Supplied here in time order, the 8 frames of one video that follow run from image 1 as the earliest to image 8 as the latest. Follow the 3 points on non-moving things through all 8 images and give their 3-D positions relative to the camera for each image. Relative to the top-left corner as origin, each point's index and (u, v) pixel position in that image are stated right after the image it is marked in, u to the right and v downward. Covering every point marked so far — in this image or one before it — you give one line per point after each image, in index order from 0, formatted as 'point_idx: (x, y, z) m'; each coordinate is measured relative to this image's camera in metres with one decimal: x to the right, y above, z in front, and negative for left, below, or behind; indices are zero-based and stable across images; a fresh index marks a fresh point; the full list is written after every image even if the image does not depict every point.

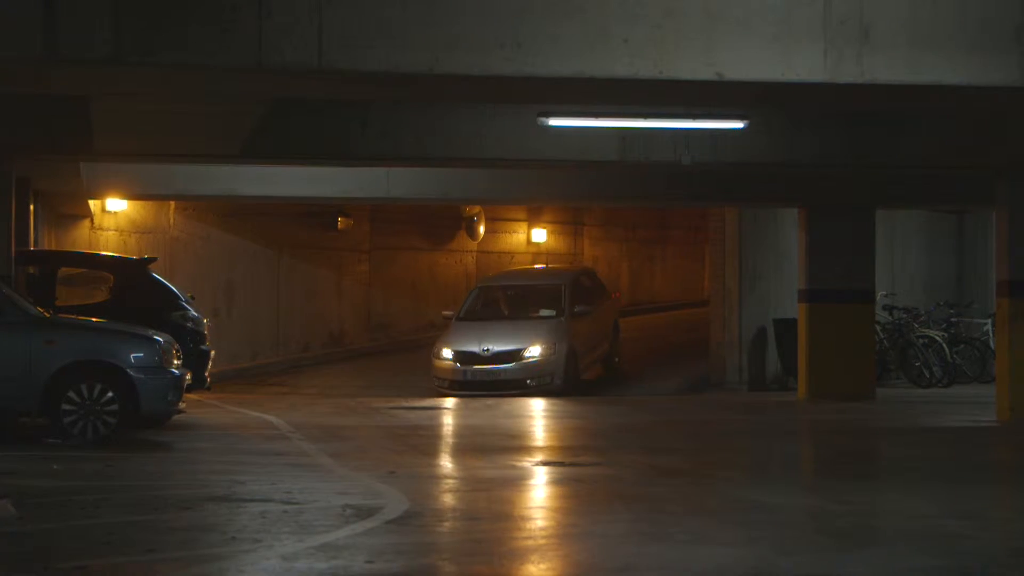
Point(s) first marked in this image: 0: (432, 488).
0: (-0.7, -1.3, +9.4) m
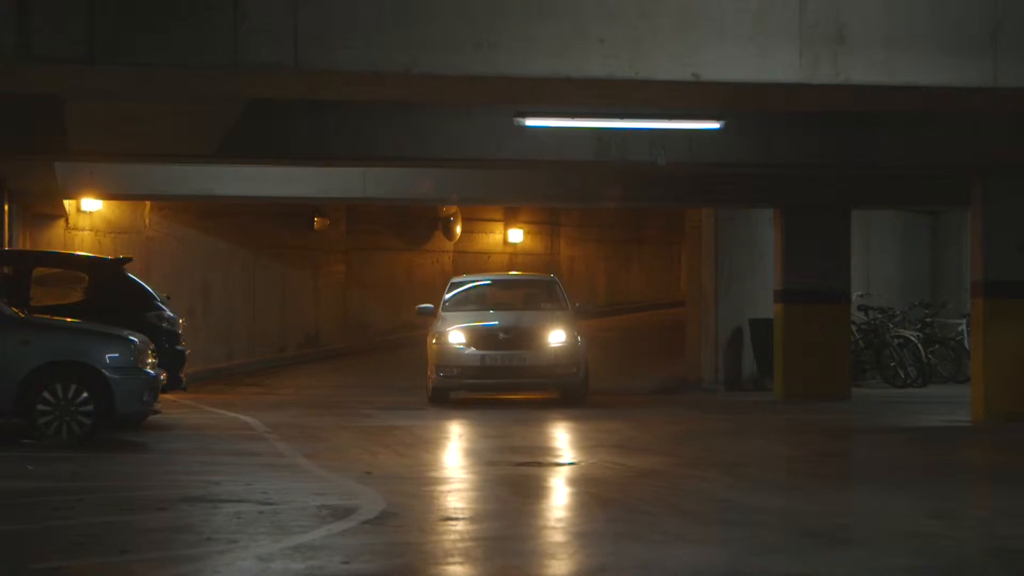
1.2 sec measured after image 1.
0: (-0.8, -1.3, +9.3) m
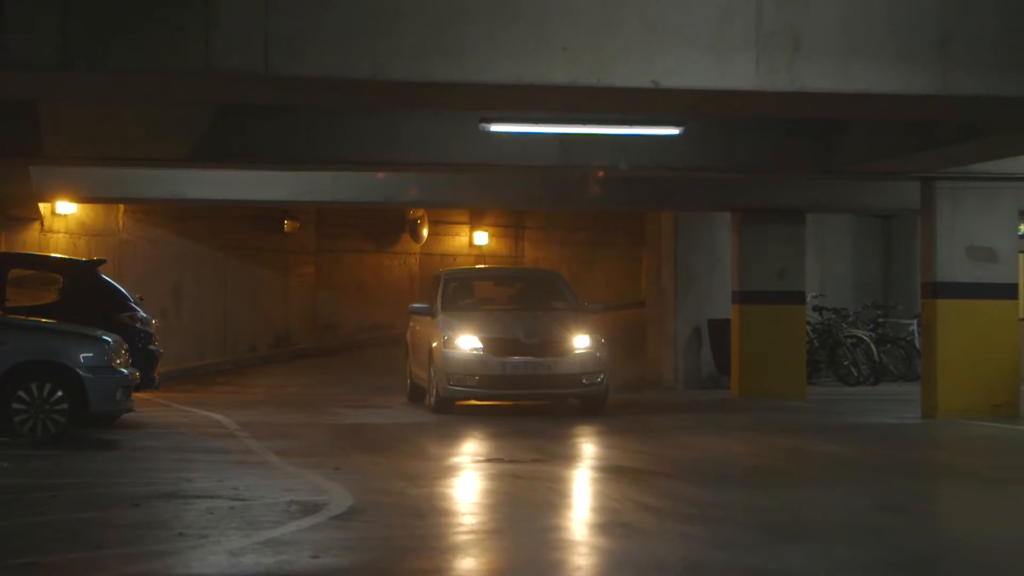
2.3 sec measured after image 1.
0: (-1.1, -1.4, +9.5) m
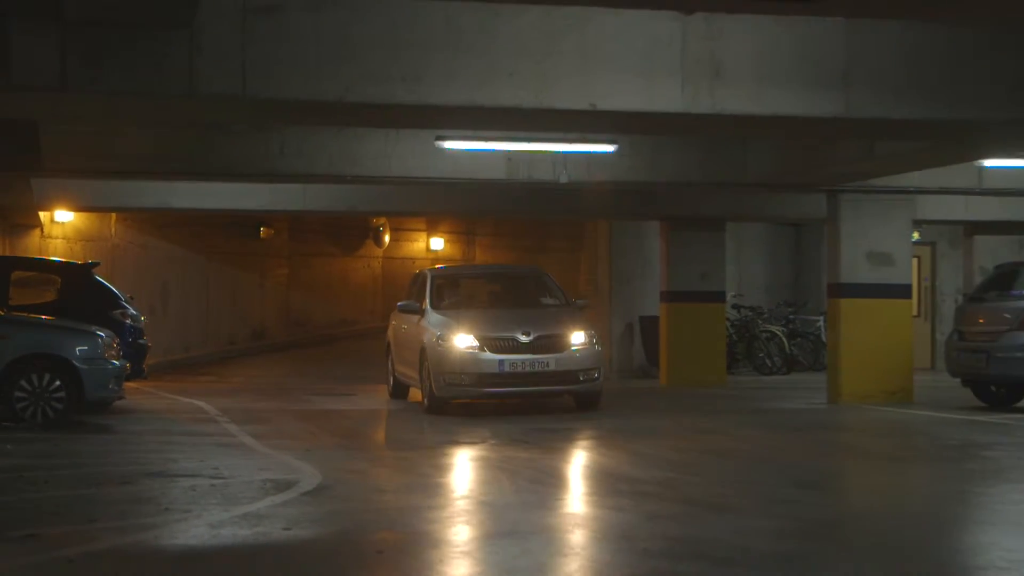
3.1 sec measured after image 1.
0: (-1.4, -1.4, +10.6) m
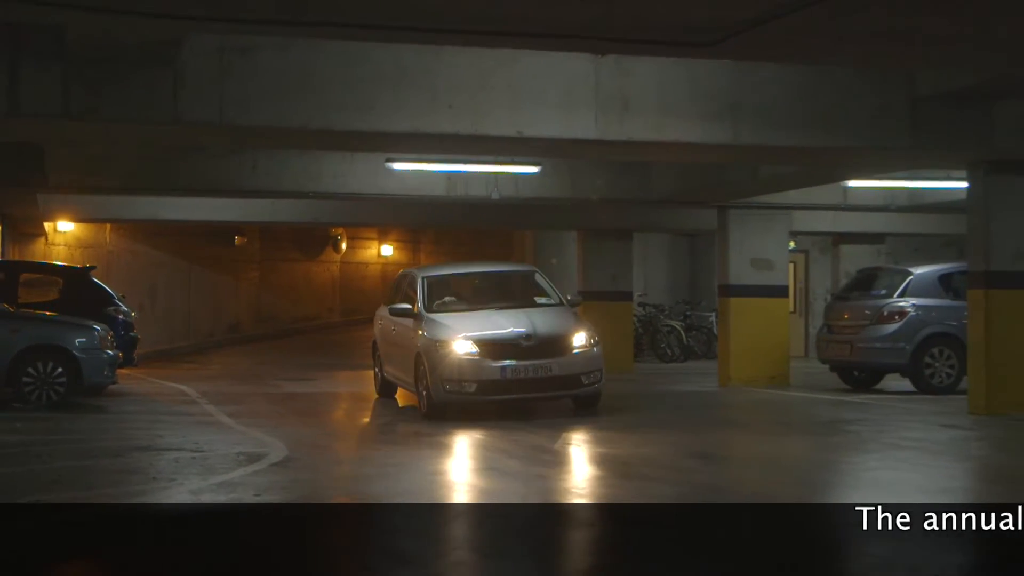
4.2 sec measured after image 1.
0: (-2.0, -1.4, +12.3) m
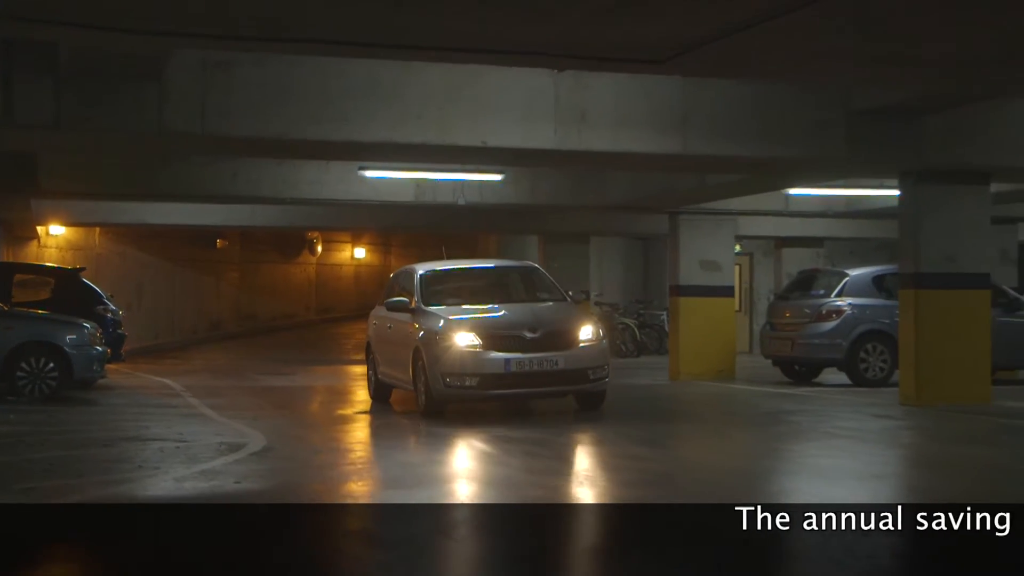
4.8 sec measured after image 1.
0: (-2.3, -1.4, +13.0) m
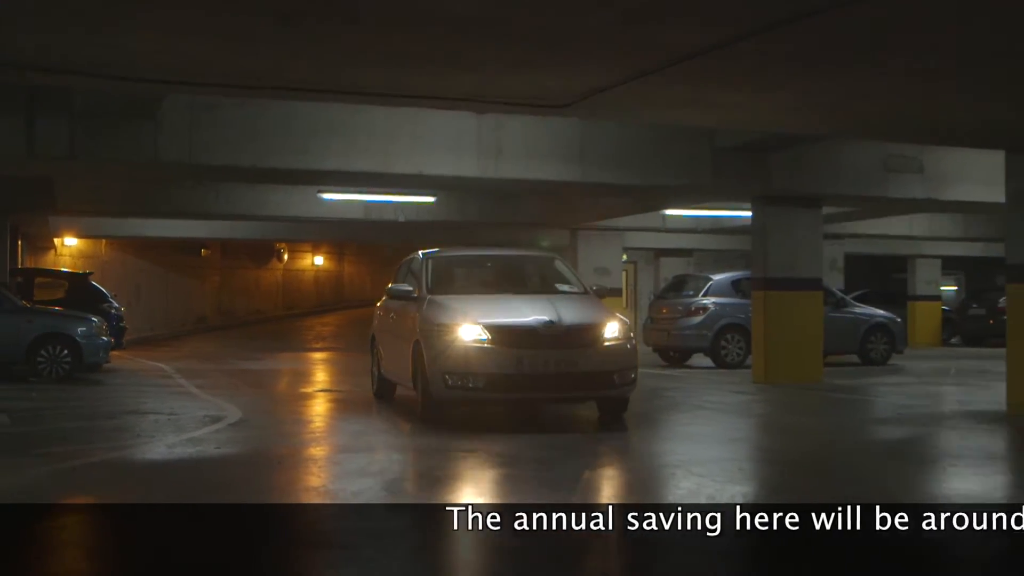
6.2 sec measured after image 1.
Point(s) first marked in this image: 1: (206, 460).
0: (-3.1, -1.4, +15.9) m
1: (-2.8, -1.6, +12.5) m
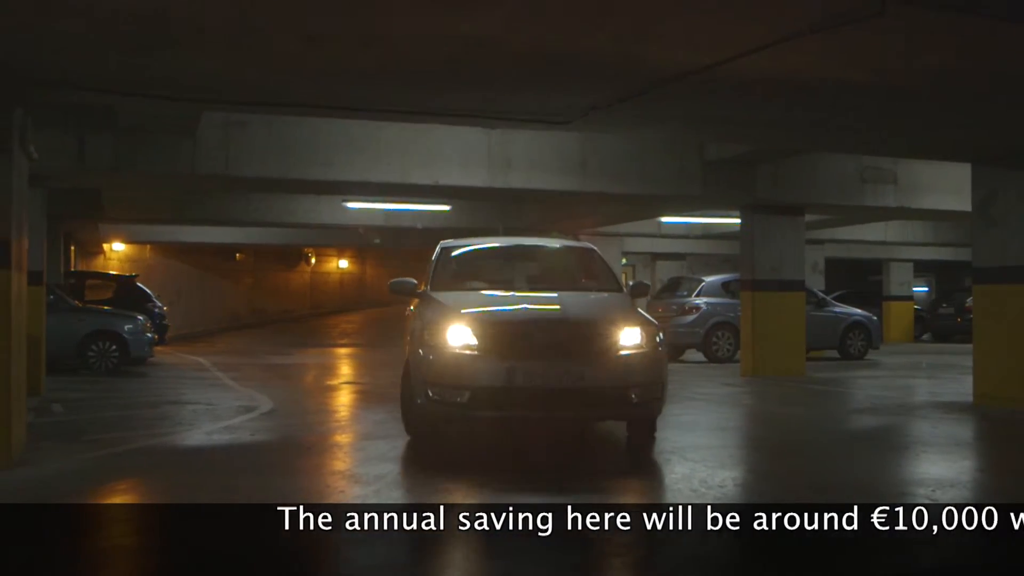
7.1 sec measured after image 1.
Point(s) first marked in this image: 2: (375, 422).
0: (-3.0, -1.4, +17.4) m
1: (-2.8, -1.6, +13.9) m
2: (-1.6, -1.5, +15.8) m
